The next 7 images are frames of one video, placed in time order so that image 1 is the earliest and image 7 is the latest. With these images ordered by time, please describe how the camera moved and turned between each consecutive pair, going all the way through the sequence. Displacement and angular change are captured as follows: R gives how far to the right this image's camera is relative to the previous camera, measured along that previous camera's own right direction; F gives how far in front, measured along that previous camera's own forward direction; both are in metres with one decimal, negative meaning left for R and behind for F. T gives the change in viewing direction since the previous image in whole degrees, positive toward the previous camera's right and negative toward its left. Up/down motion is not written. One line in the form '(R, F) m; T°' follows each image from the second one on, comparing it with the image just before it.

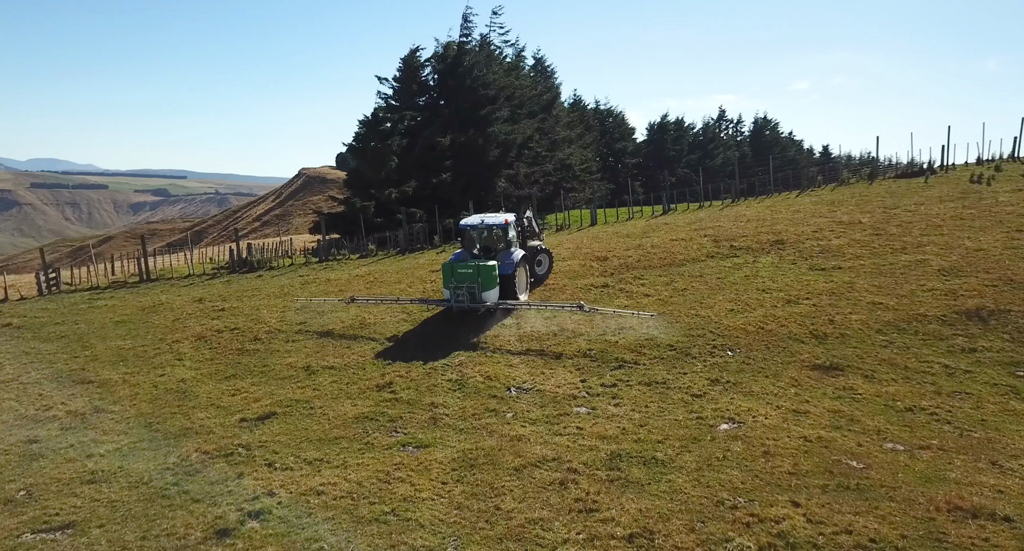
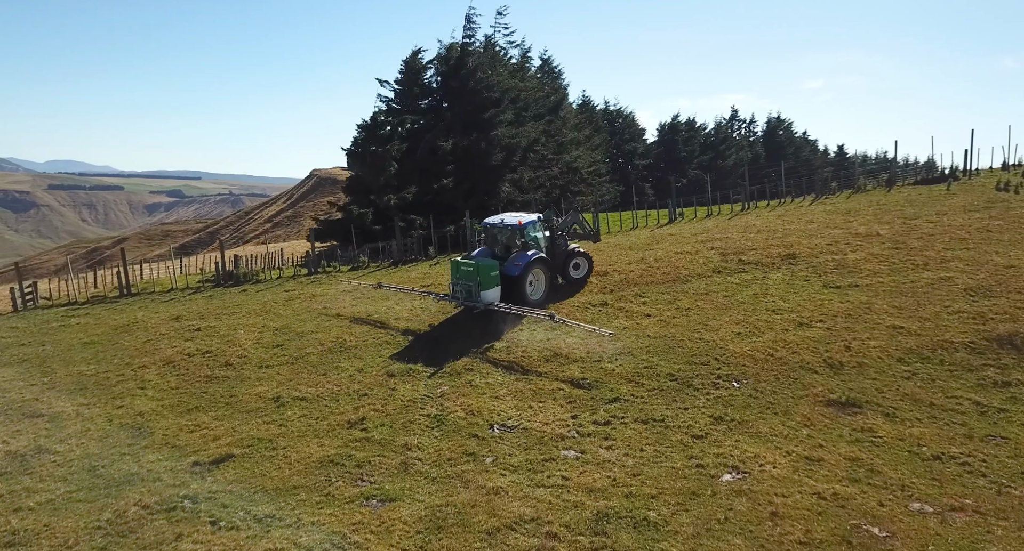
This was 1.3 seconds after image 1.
(+0.3, +0.8) m; -1°
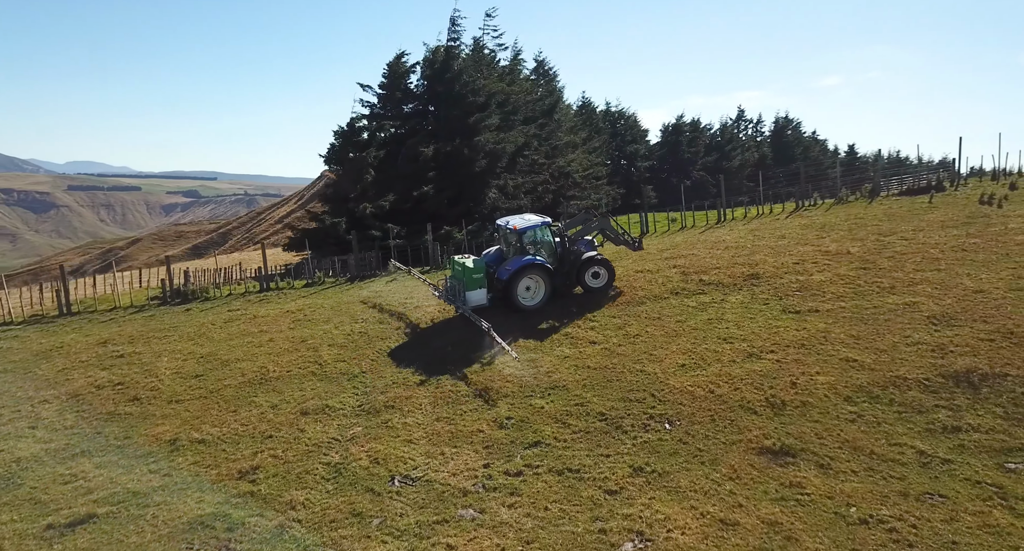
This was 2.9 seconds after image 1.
(+1.2, +0.6) m; 0°
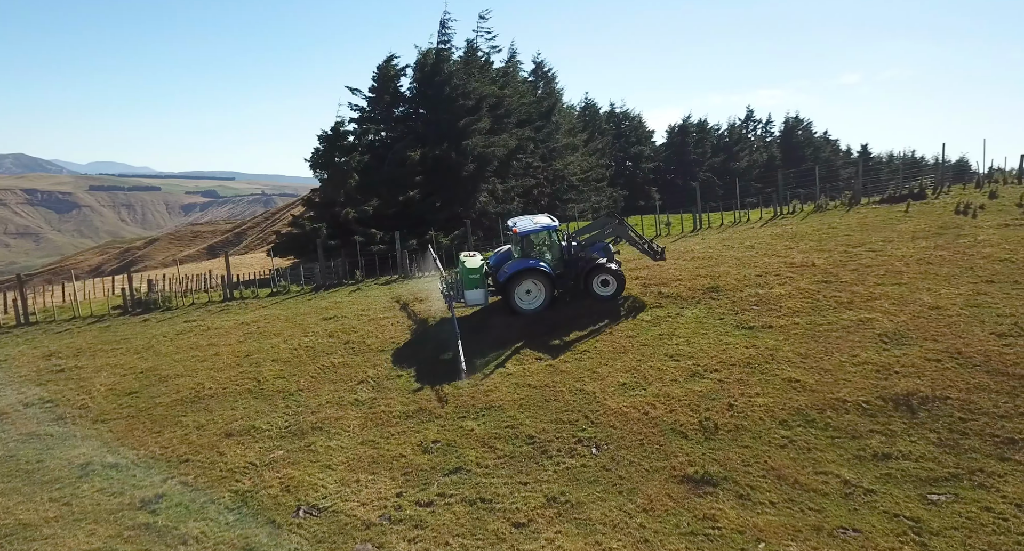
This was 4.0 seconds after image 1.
(+1.1, +0.2) m; 0°
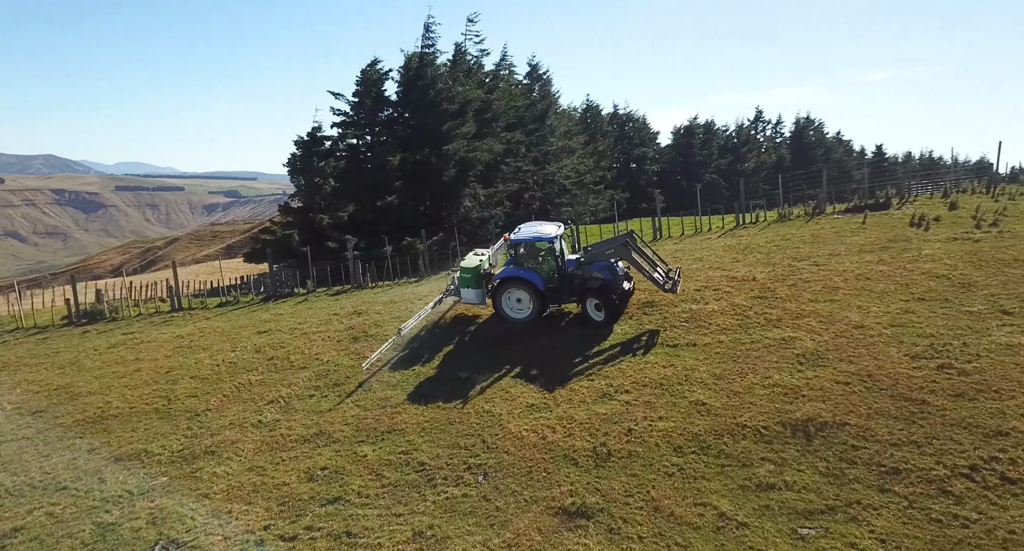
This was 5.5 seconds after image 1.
(+1.6, +0.1) m; 0°
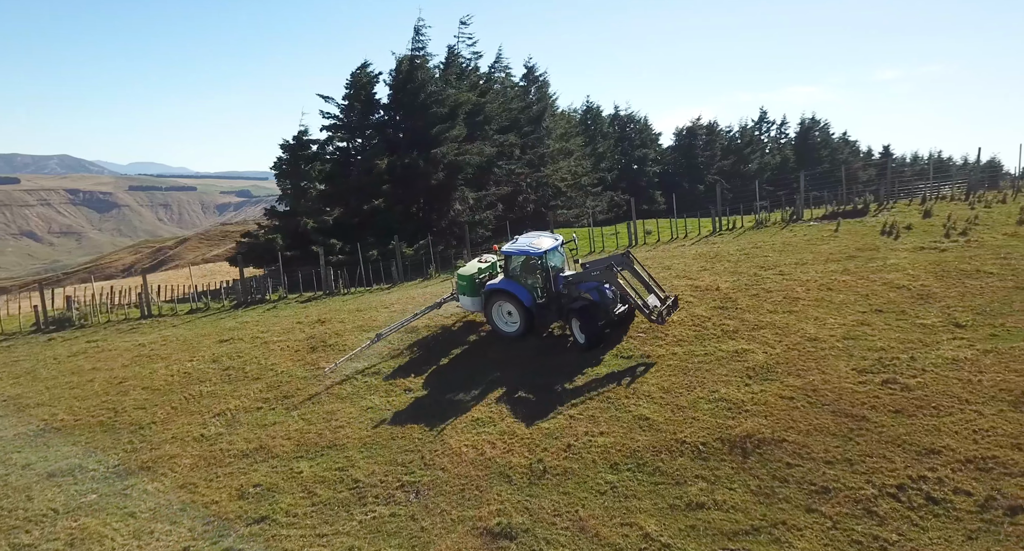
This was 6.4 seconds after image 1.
(+0.9, +0.1) m; 0°
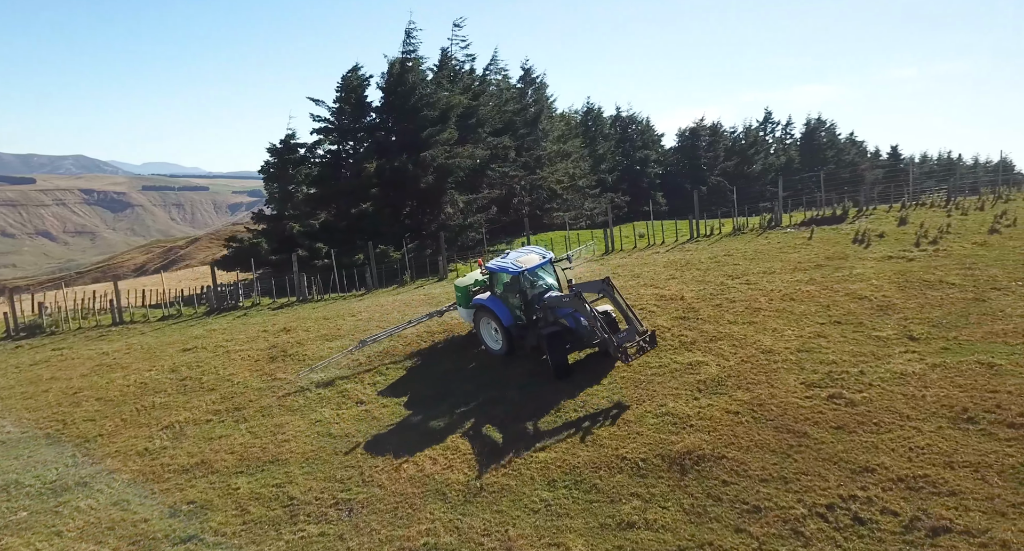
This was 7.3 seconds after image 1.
(+0.9, +0.1) m; 0°
